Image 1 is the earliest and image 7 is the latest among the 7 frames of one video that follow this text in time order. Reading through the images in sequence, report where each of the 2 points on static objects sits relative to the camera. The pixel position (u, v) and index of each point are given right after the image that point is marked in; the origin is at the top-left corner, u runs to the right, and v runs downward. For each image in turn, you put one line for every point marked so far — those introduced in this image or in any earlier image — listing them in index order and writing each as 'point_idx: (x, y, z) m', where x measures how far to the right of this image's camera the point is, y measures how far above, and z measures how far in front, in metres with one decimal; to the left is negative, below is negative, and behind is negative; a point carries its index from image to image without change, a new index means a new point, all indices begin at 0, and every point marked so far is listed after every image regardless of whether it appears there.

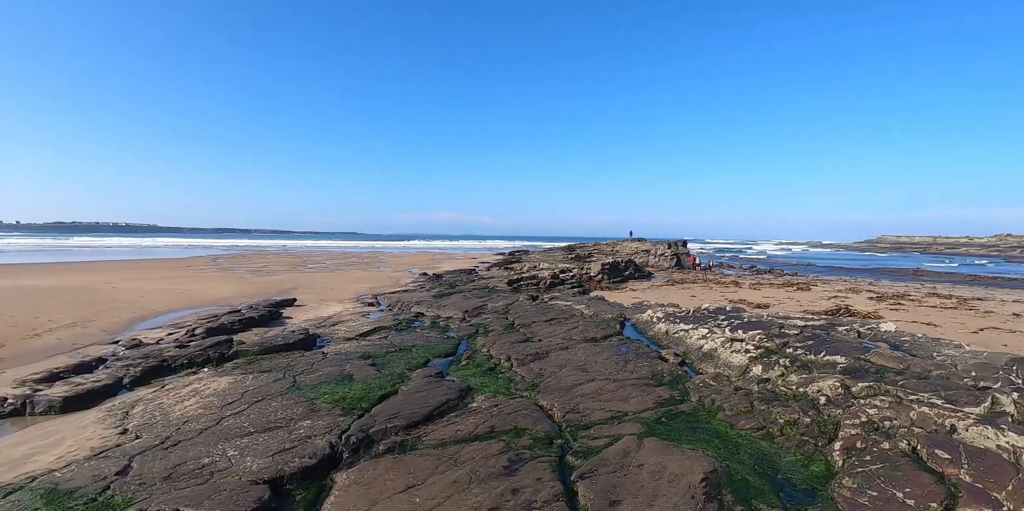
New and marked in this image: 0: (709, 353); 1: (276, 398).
0: (+3.5, -1.7, +7.6) m
1: (-3.5, -2.1, +6.4) m
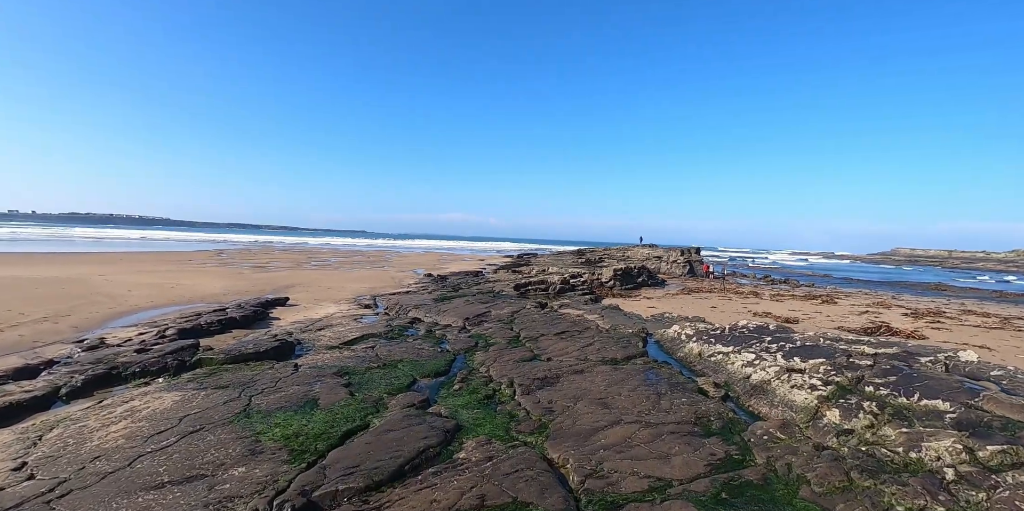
0: (+3.5, -1.9, +6.2) m
1: (-3.5, -2.0, +5.1) m
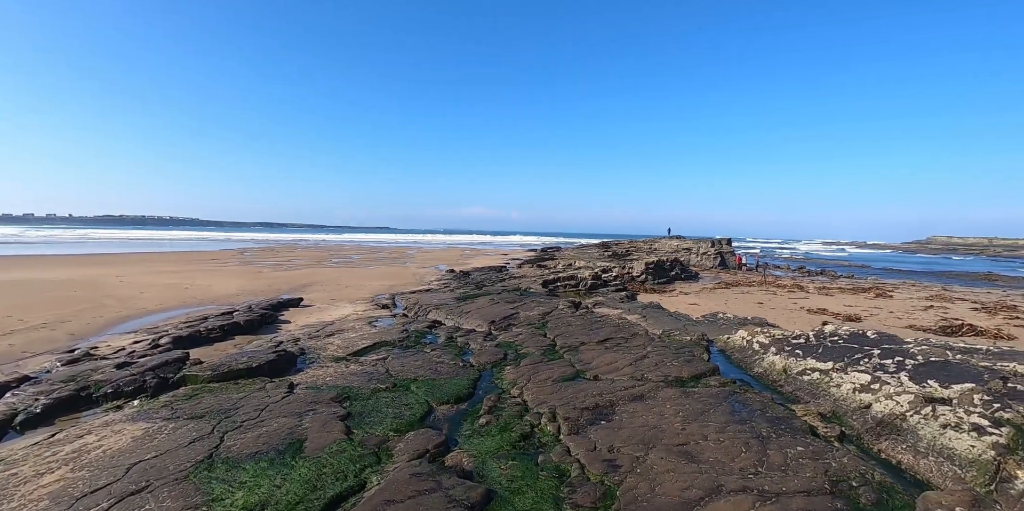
0: (+4.0, -1.8, +4.6) m
1: (-3.0, -2.0, +3.8) m
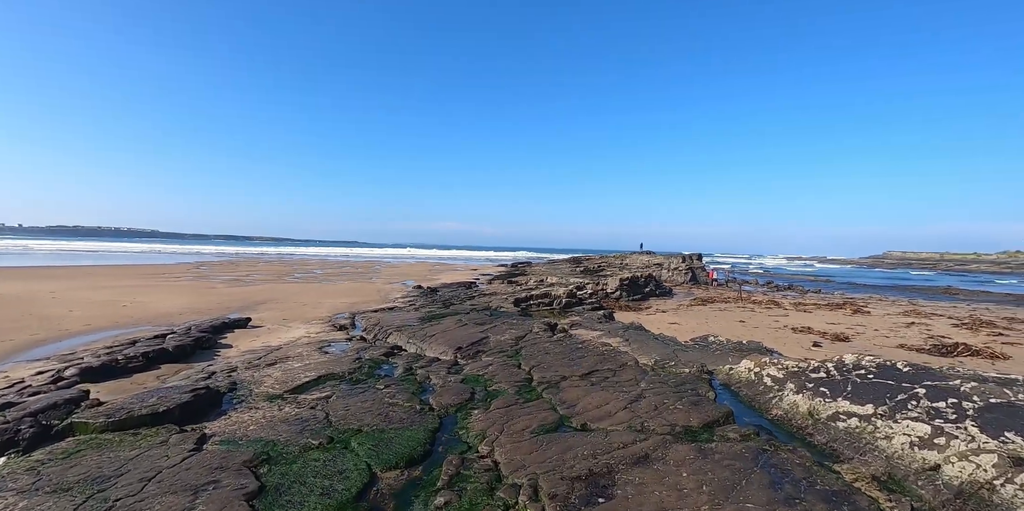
0: (+3.7, -1.9, +3.5) m
1: (-3.3, -2.2, +2.4) m
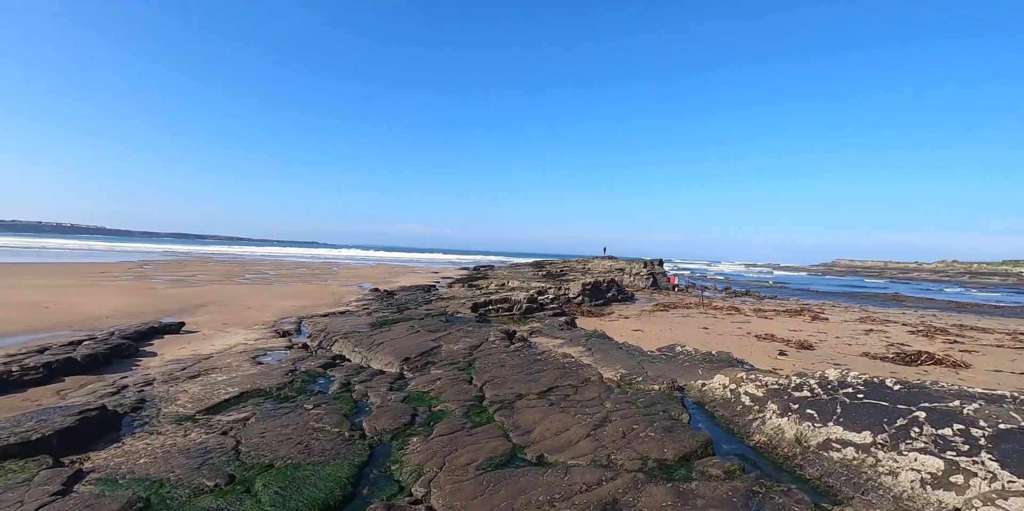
0: (+3.3, -2.0, +2.9) m
1: (-3.6, -2.1, +1.3) m
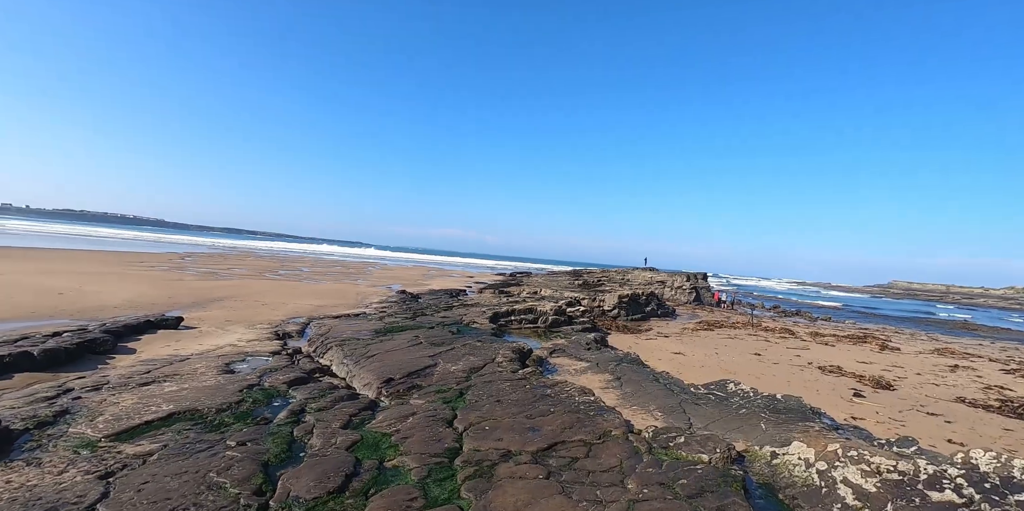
0: (+2.8, -2.1, +1.0) m
1: (-4.1, -1.9, 0.0) m
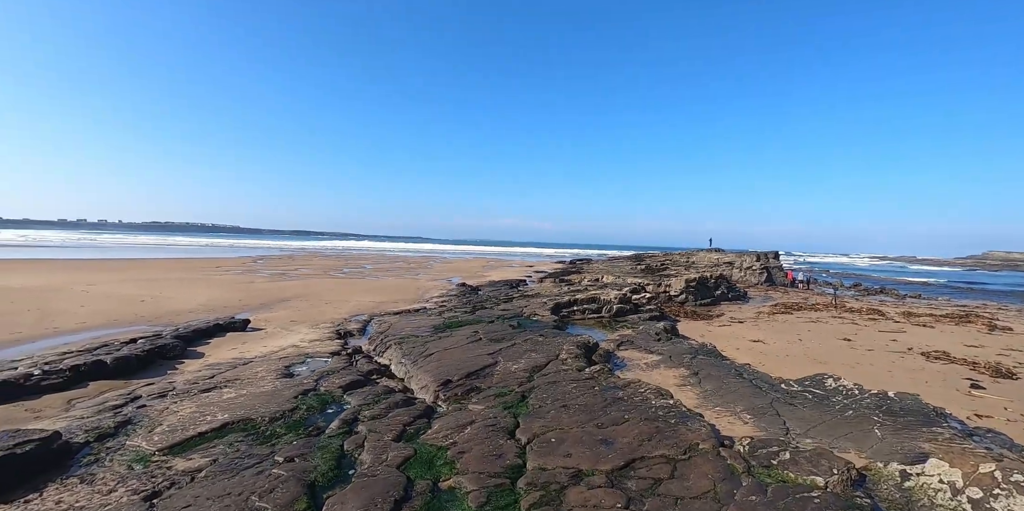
0: (+3.0, -1.9, 0.0) m
1: (-4.0, -2.1, -0.2) m
